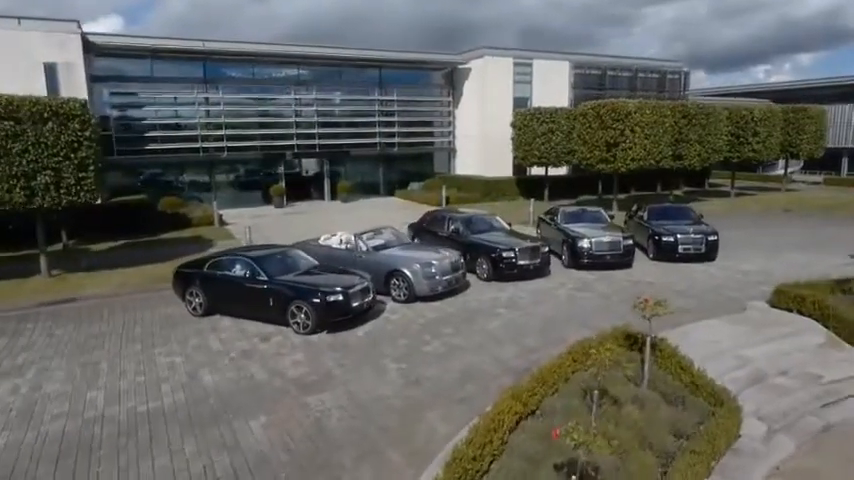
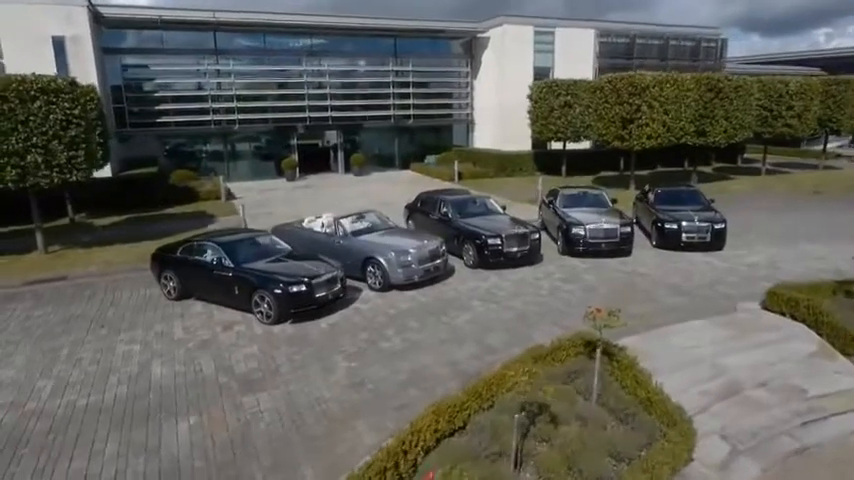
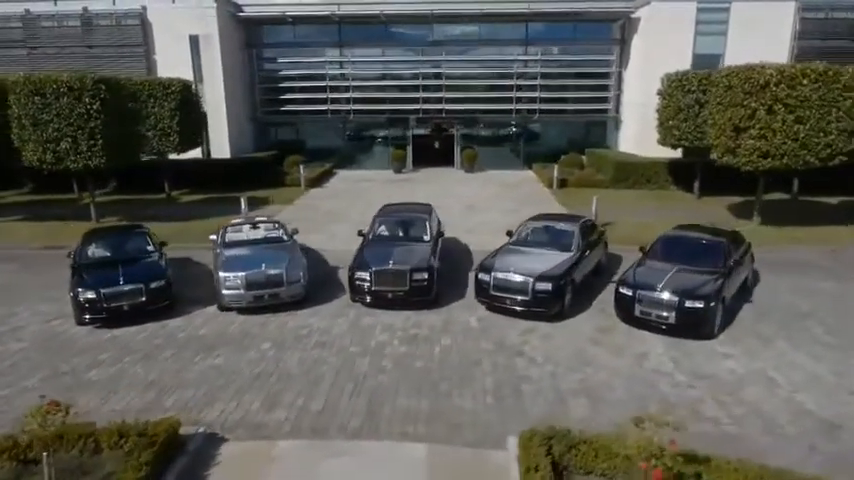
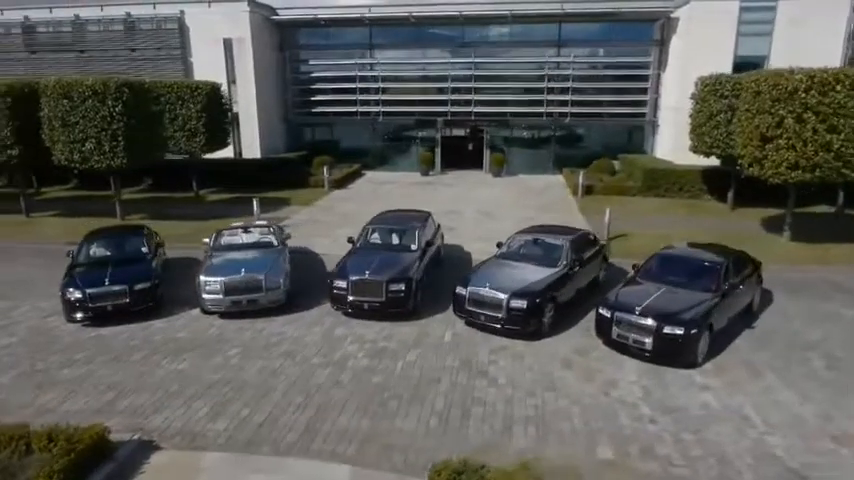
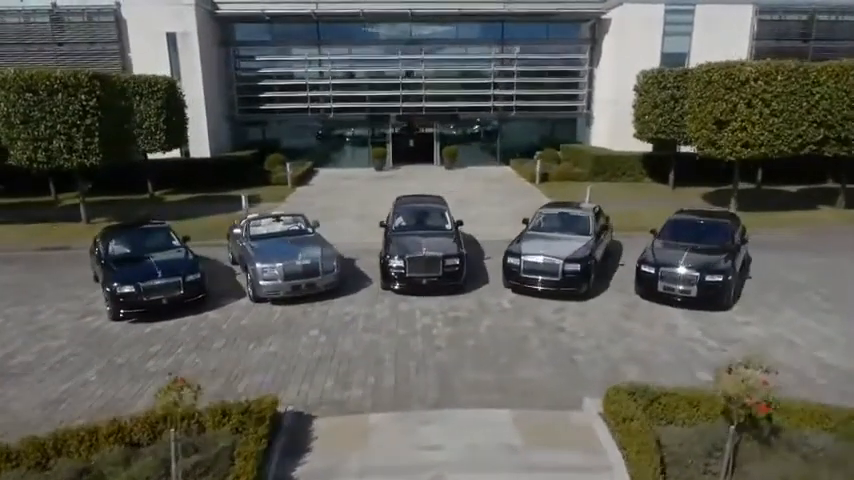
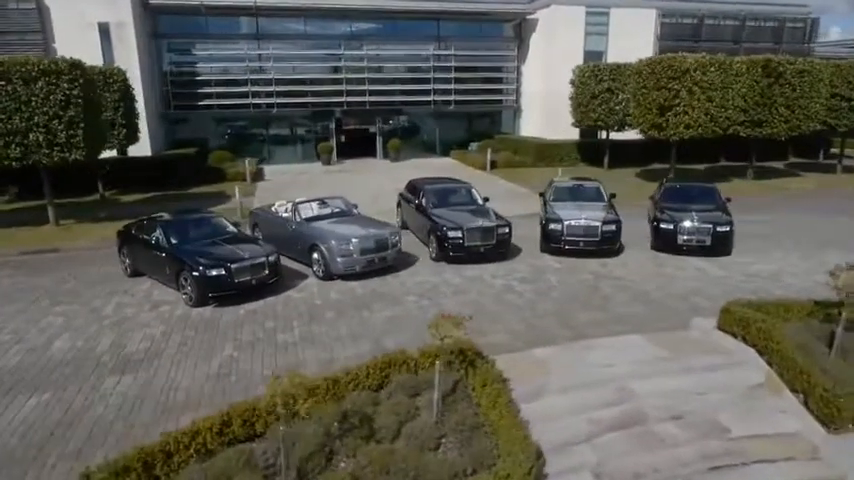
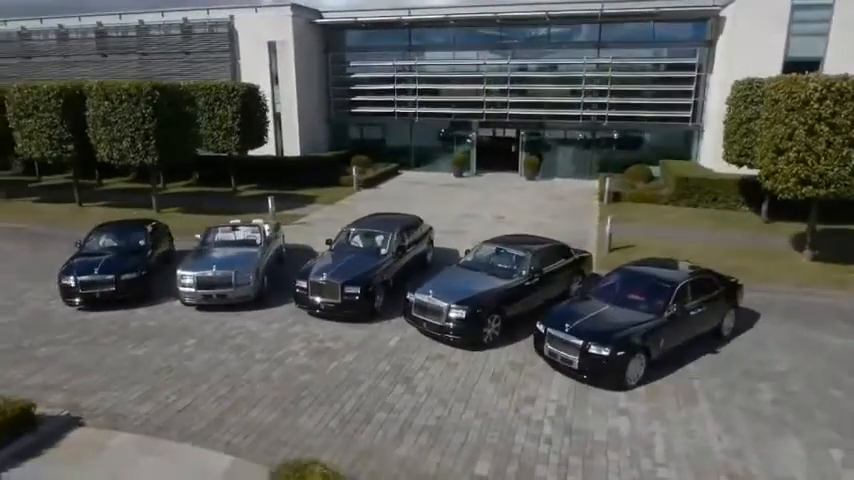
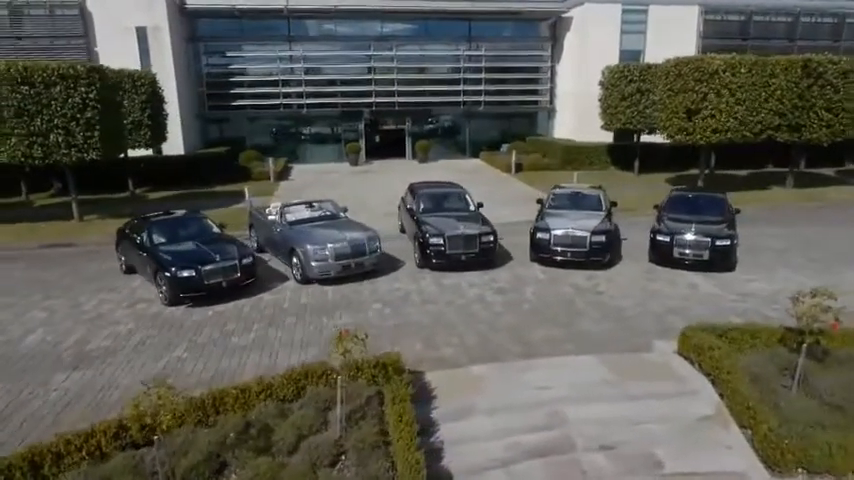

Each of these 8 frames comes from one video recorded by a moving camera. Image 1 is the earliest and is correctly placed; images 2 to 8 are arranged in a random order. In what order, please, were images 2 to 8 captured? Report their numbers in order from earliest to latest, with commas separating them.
2, 6, 8, 5, 3, 4, 7
